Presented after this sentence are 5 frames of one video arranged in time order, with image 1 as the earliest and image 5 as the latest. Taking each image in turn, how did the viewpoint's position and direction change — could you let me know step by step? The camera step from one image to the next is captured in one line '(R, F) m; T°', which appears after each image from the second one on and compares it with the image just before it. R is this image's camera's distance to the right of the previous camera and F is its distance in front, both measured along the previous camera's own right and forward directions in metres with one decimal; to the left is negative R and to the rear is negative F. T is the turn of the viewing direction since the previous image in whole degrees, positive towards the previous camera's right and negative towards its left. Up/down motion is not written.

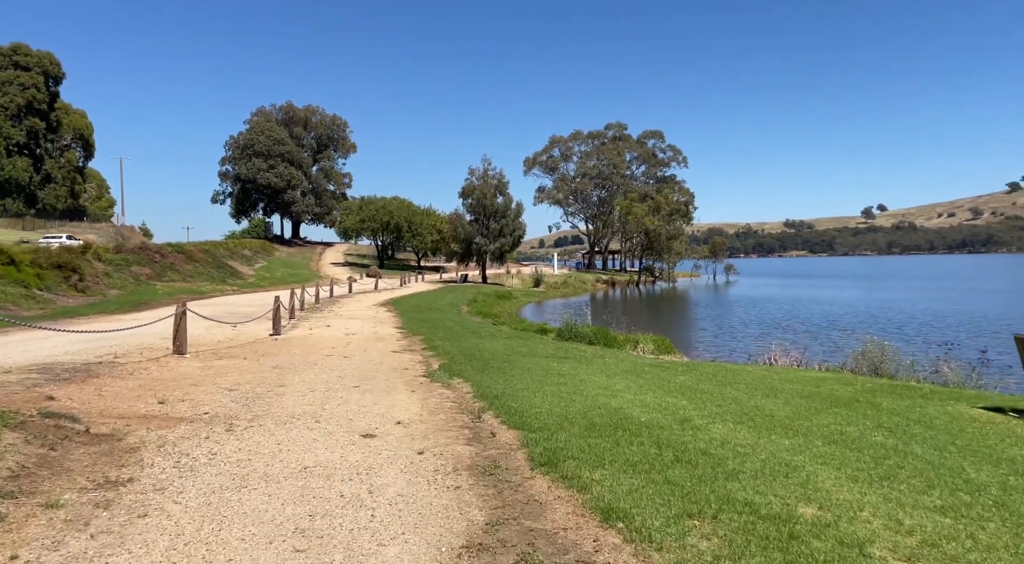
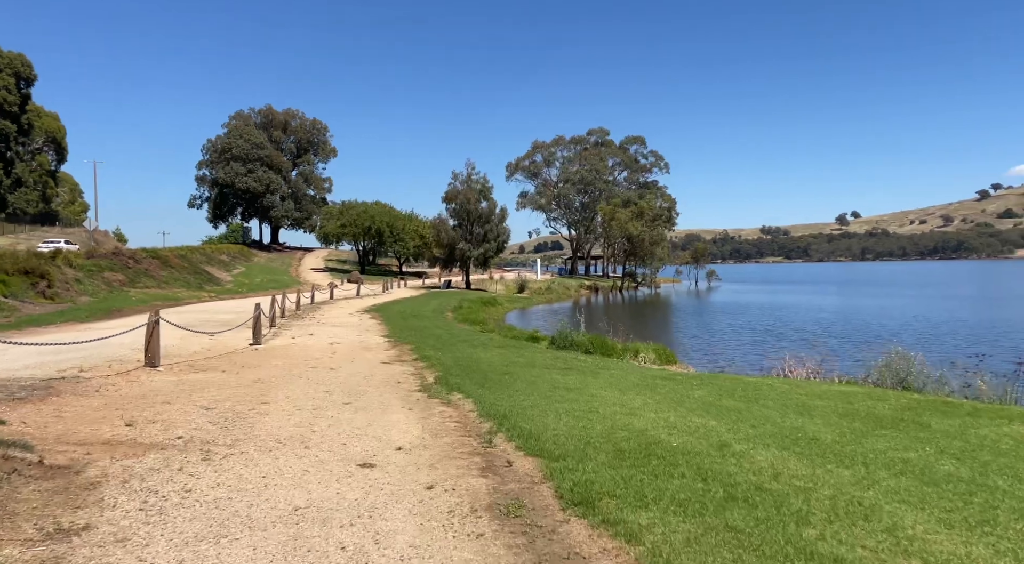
(-0.4, +0.9) m; +2°
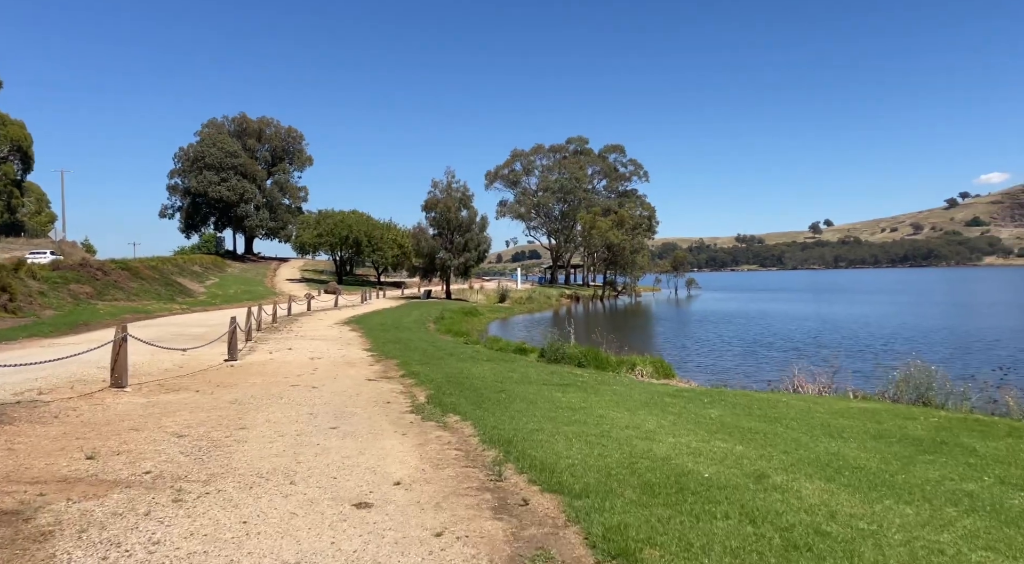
(-0.4, +0.8) m; +2°
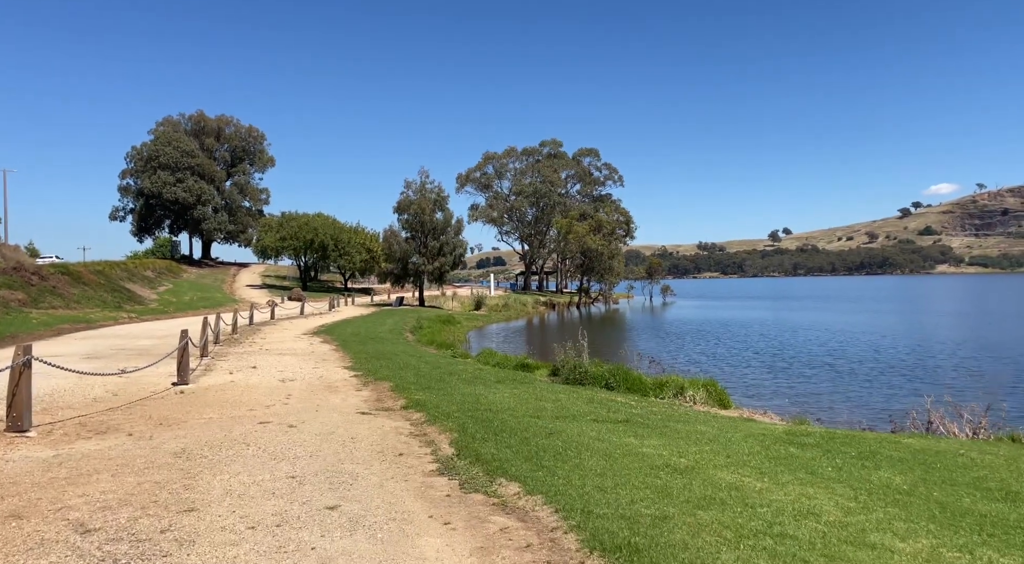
(-1.4, +3.5) m; +3°
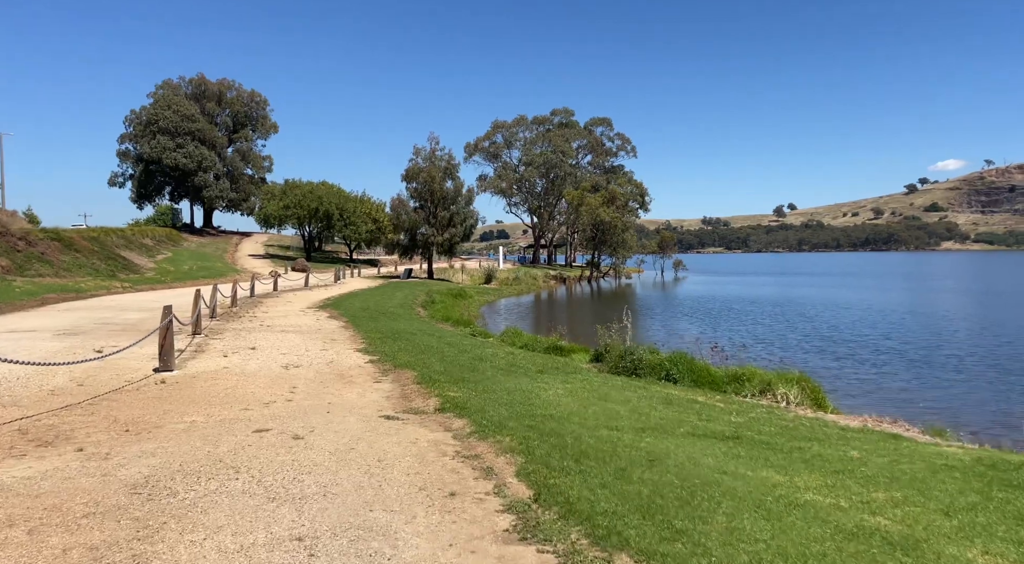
(-1.0, +2.9) m; 0°
